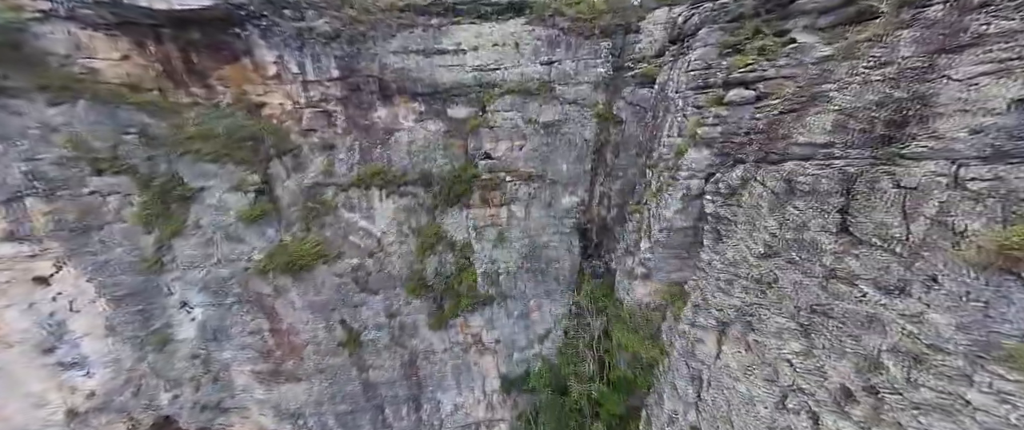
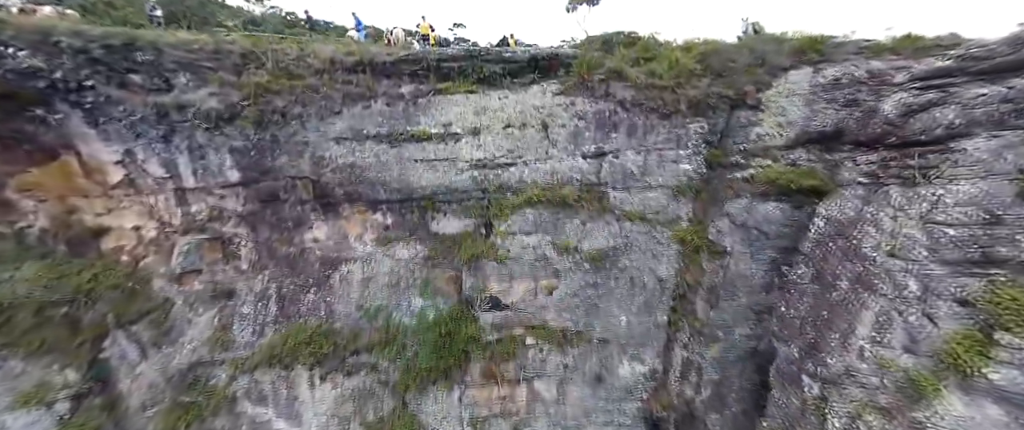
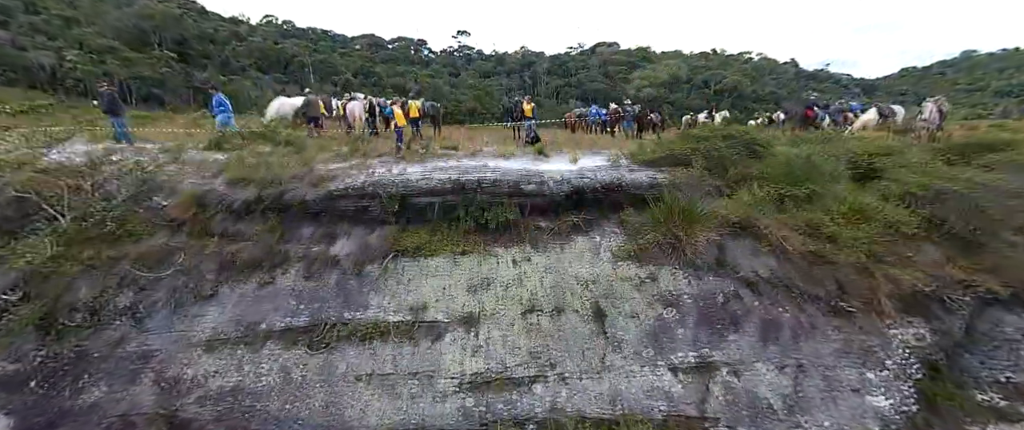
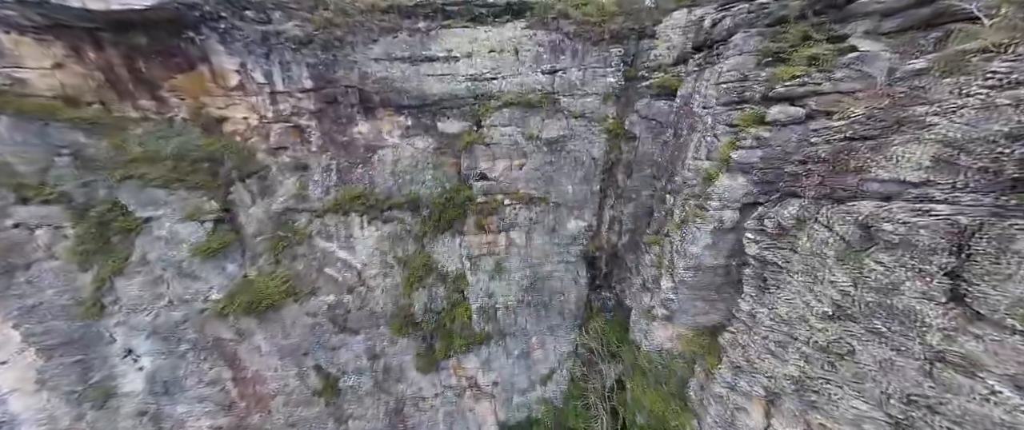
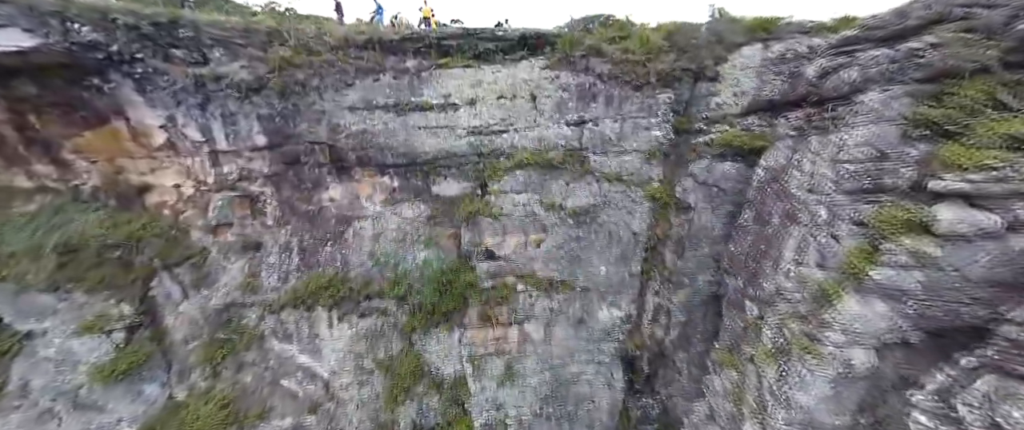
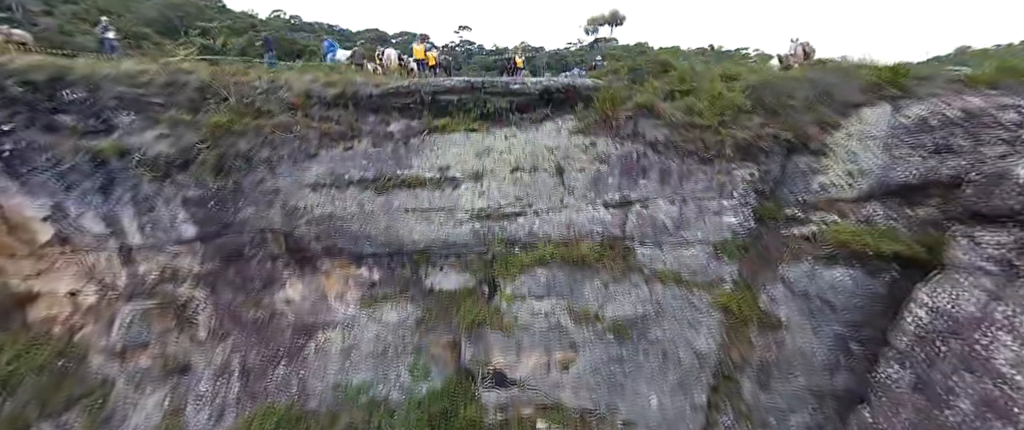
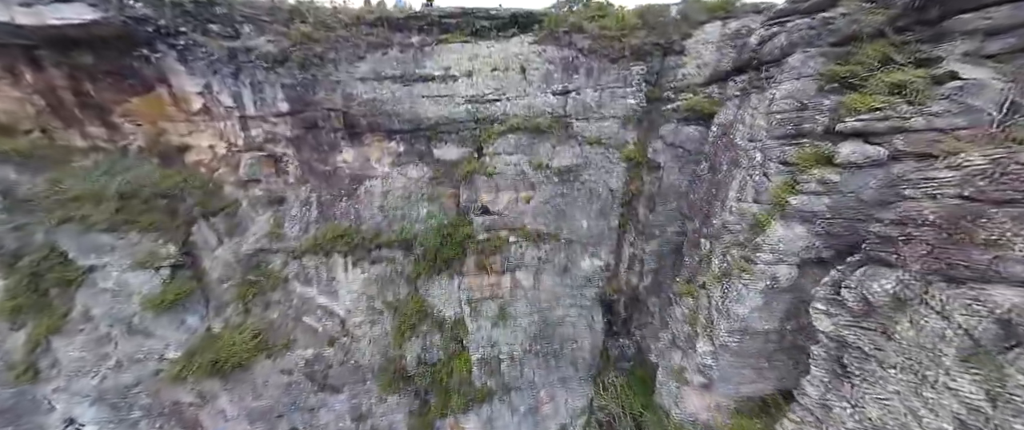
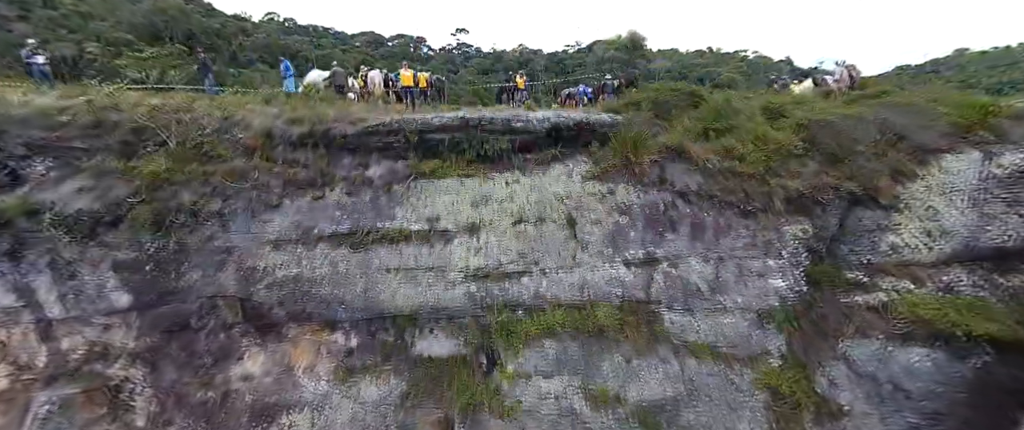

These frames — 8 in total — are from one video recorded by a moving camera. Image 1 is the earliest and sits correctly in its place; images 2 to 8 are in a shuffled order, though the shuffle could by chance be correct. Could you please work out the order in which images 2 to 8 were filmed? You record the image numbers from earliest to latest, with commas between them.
4, 7, 5, 2, 6, 8, 3
